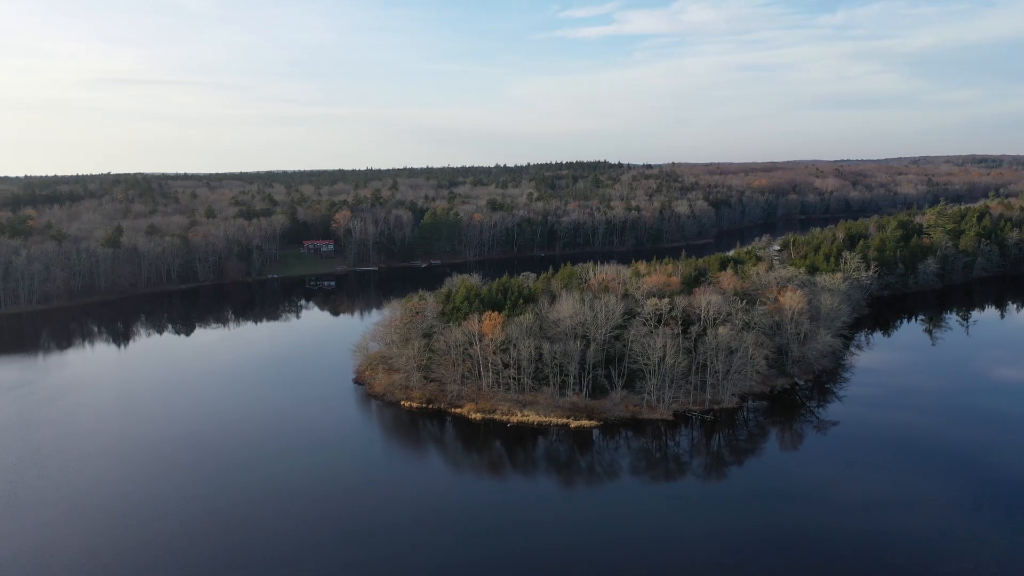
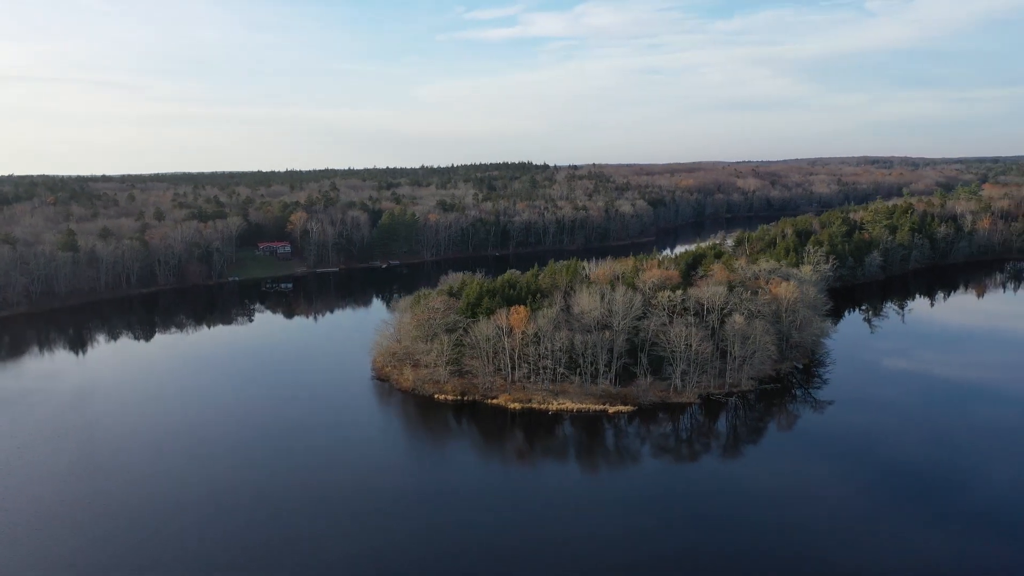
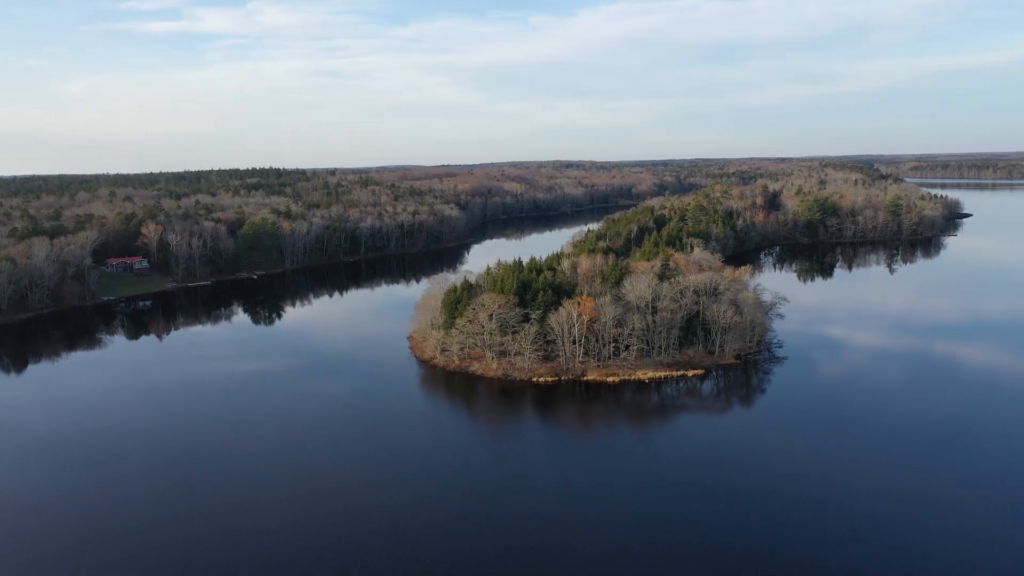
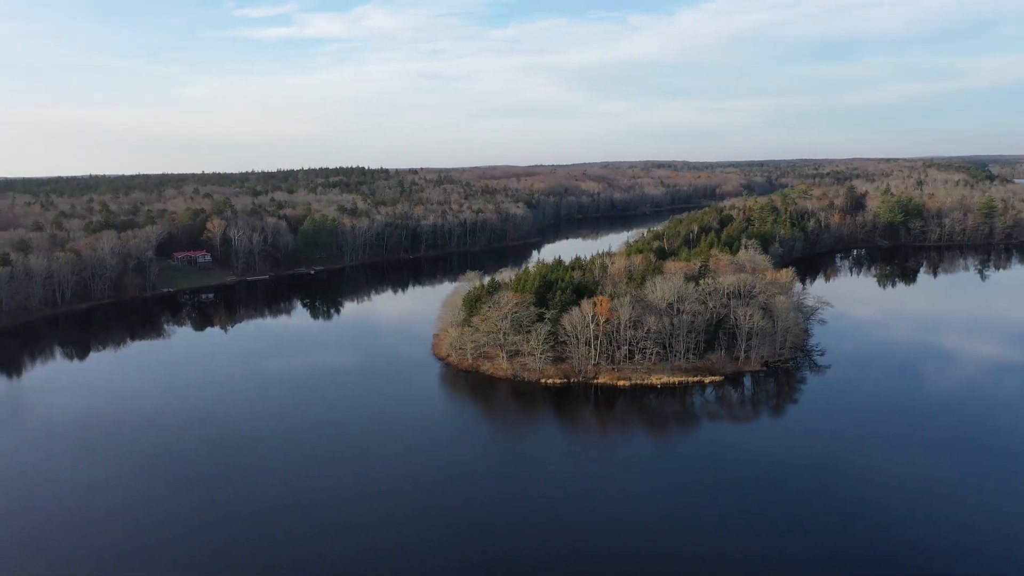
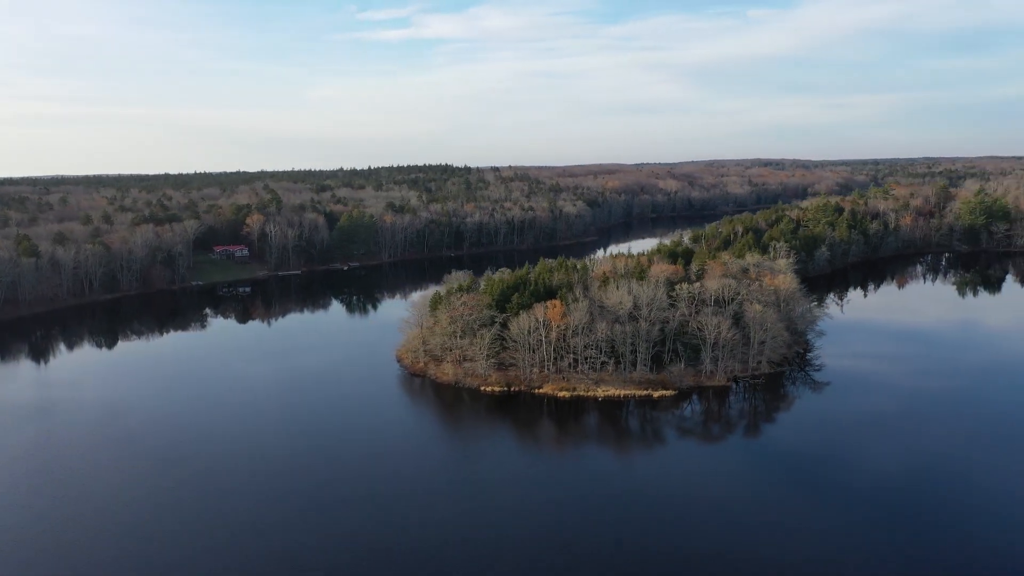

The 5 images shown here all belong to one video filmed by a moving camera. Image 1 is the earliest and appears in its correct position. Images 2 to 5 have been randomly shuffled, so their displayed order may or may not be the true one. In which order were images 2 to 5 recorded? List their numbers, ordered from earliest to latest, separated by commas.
2, 5, 4, 3
